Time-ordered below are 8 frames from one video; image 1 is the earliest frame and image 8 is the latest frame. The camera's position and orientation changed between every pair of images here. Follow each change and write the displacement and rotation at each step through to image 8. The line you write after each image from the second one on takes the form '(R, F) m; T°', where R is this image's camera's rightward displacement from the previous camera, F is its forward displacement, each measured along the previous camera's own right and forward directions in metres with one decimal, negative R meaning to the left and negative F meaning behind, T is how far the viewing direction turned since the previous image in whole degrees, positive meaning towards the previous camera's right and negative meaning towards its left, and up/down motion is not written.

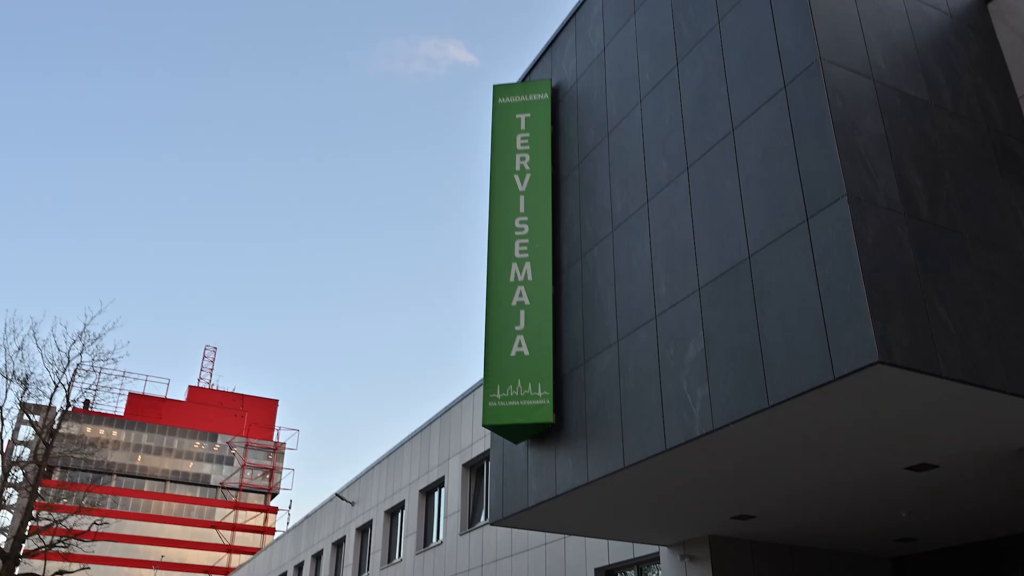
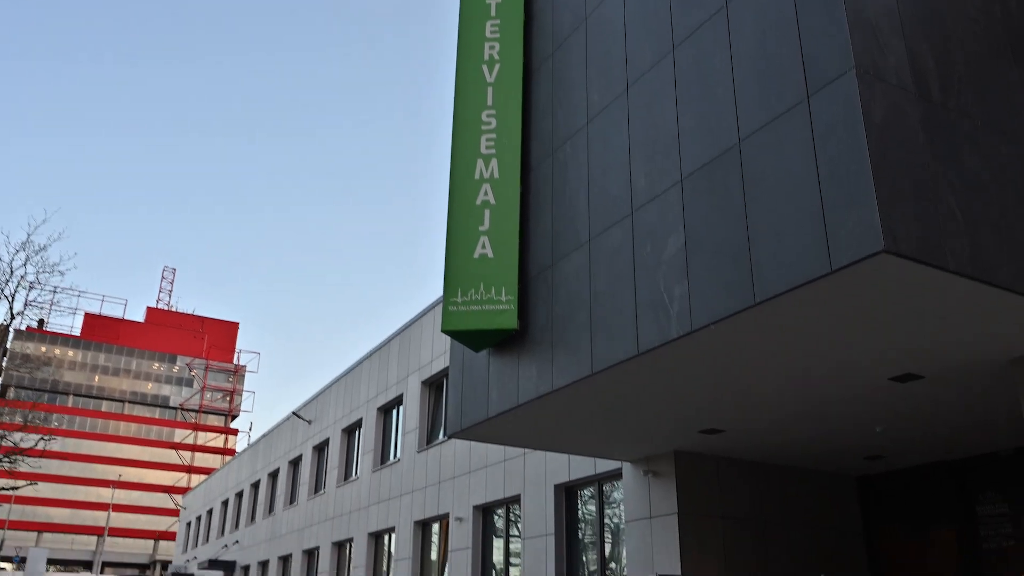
(0.0, +0.8) m; +3°
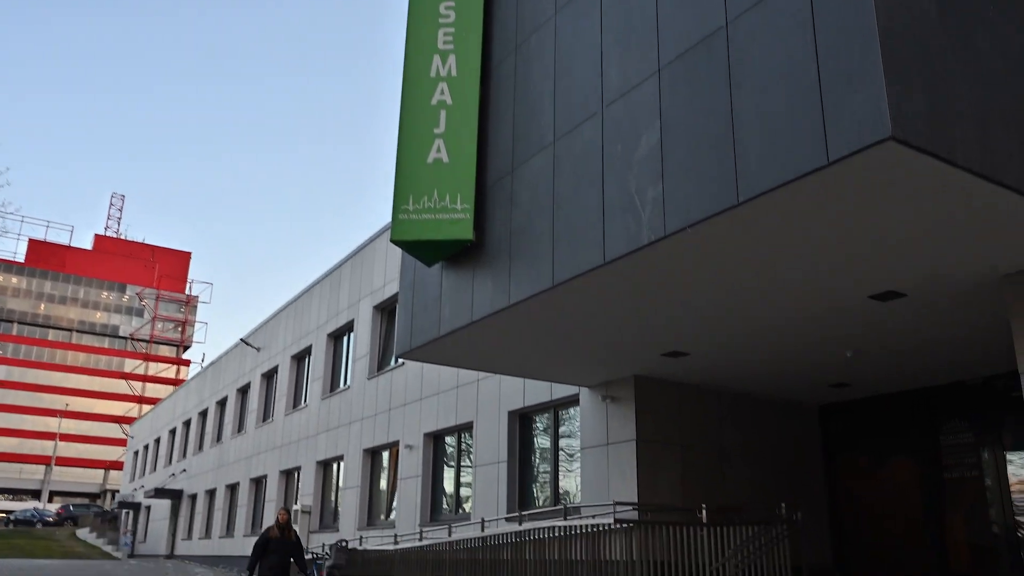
(0.0, +0.8) m; +3°
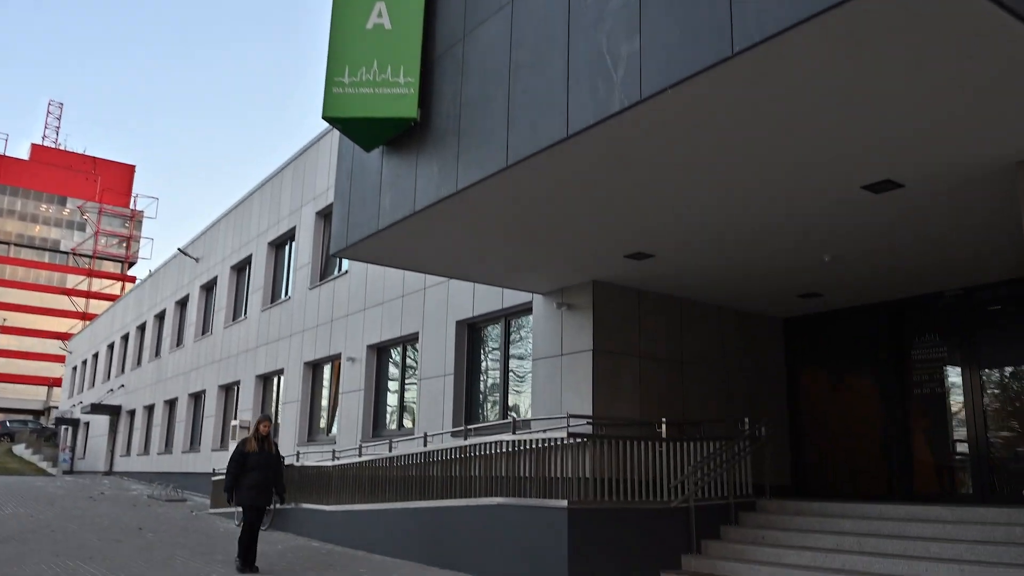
(+0.1, +1.0) m; +3°
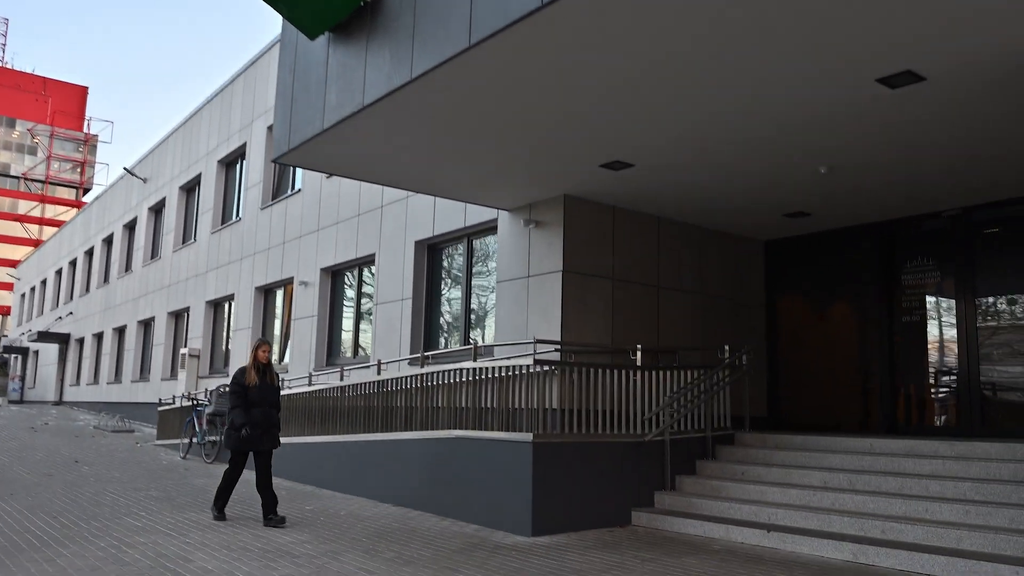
(+0.1, +0.9) m; +2°
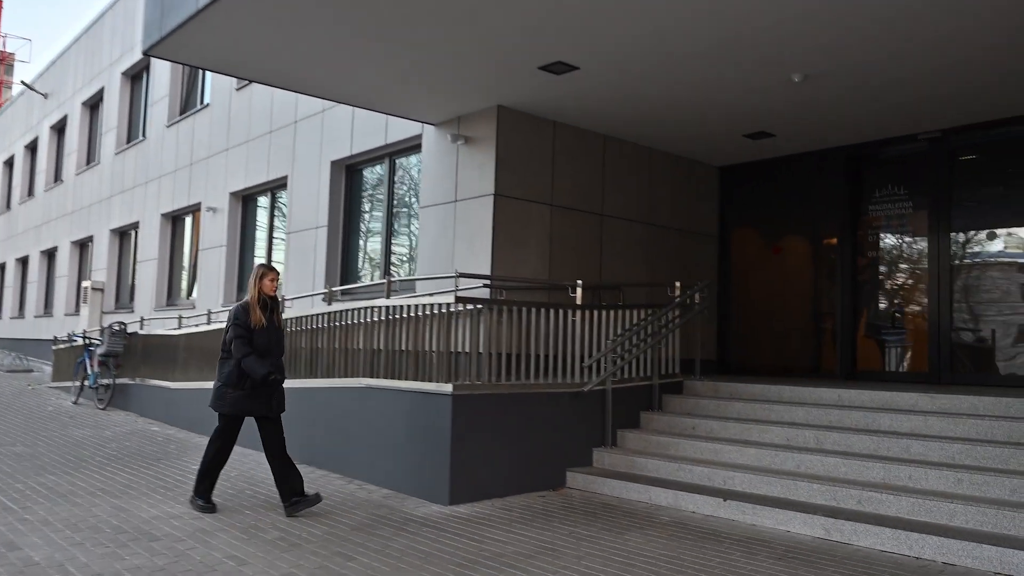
(+0.2, +1.2) m; +4°
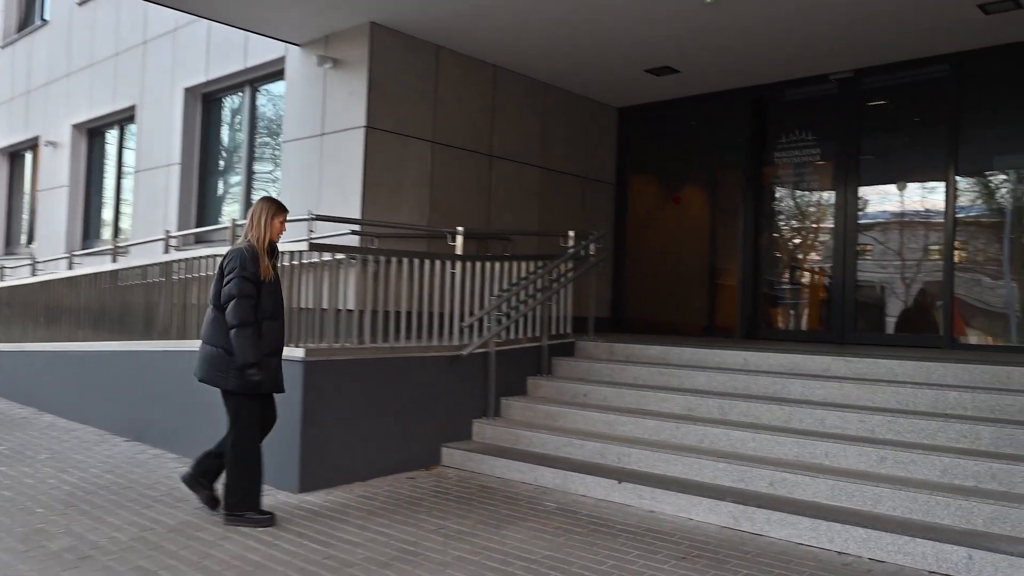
(+0.2, +0.9) m; +7°
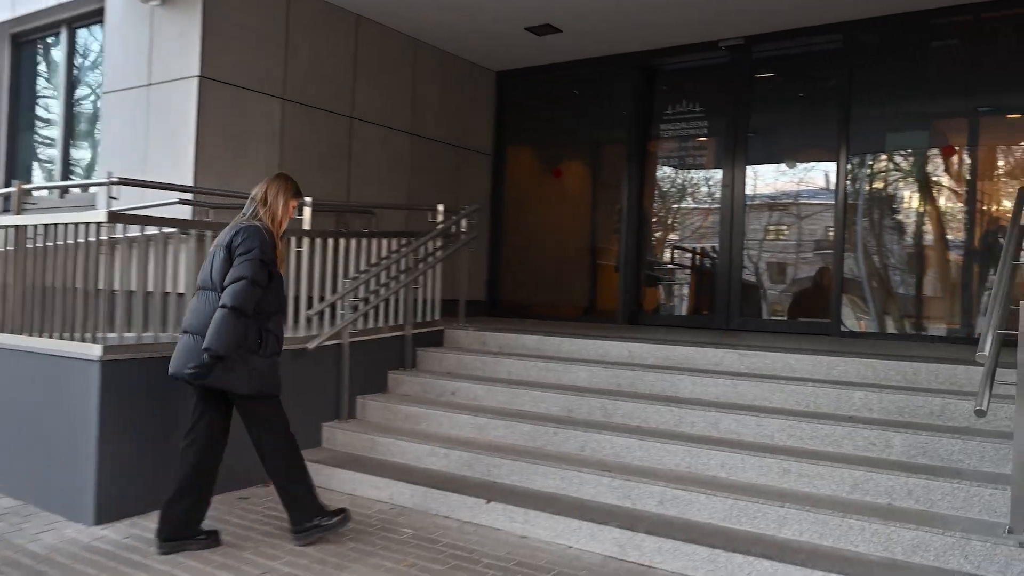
(+0.2, +0.8) m; +8°
